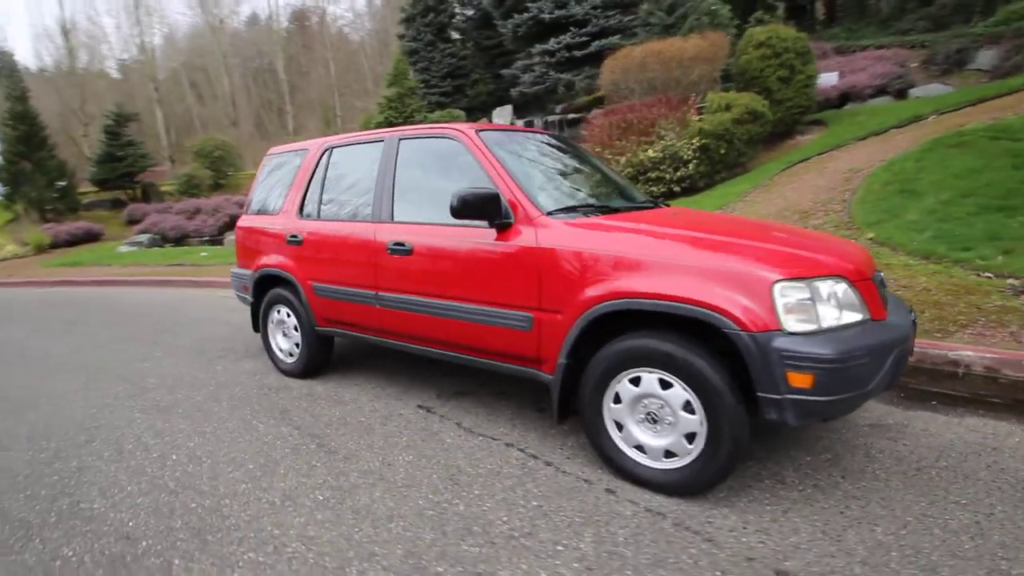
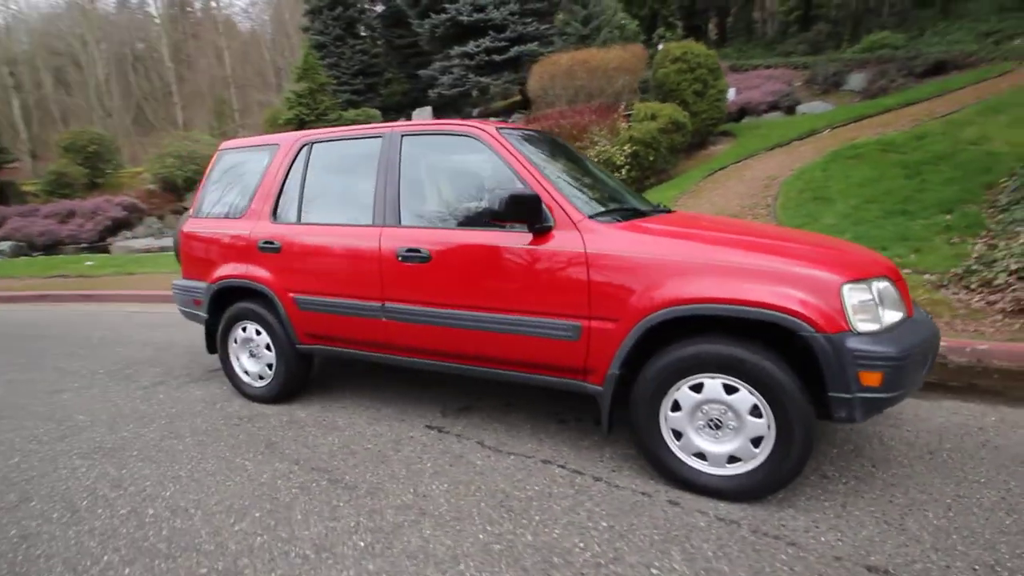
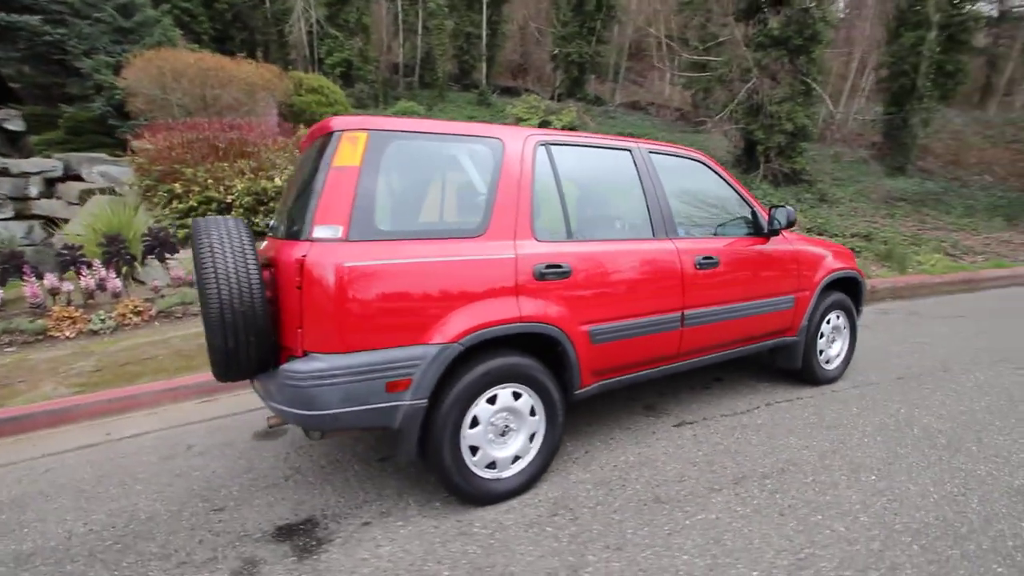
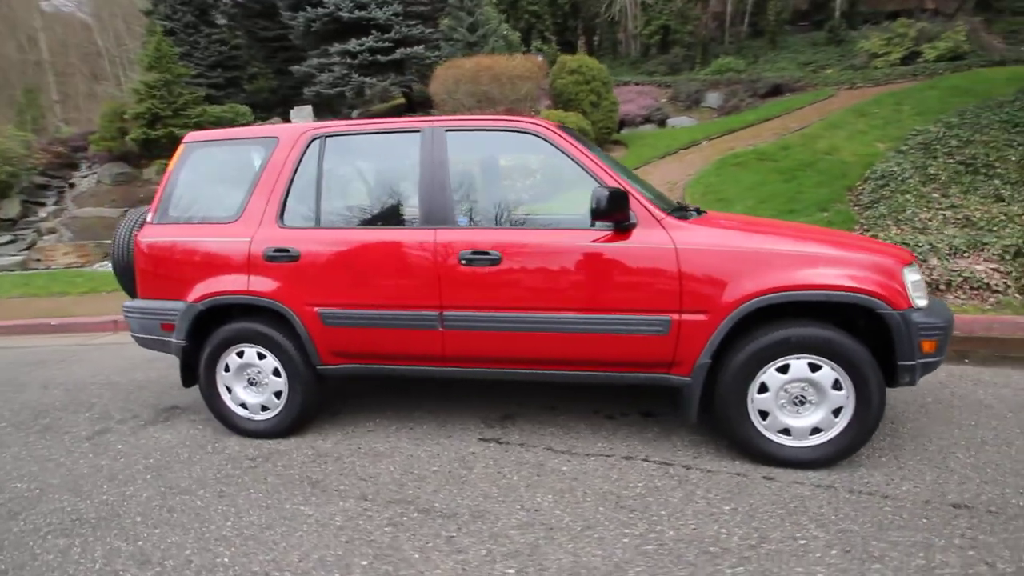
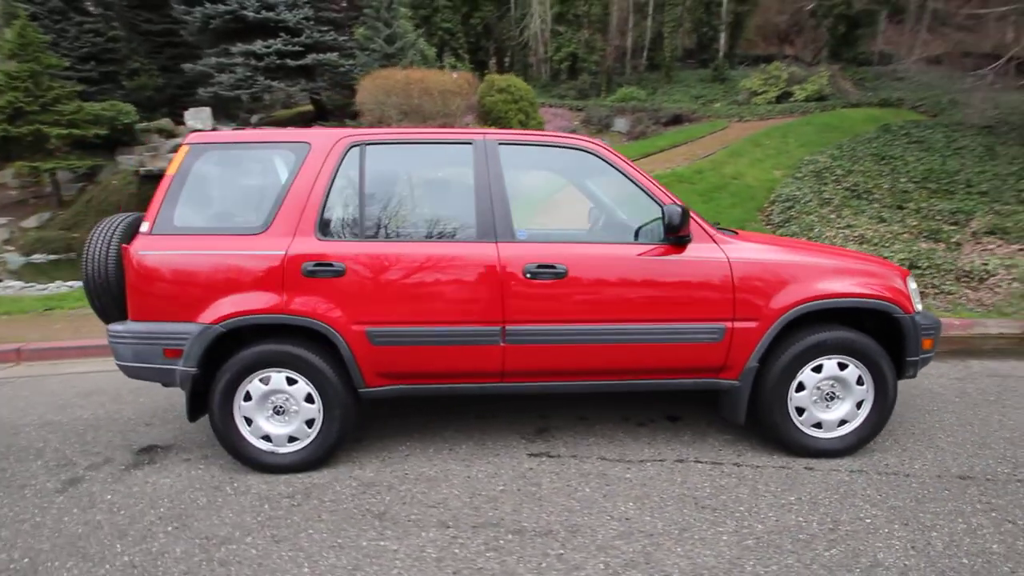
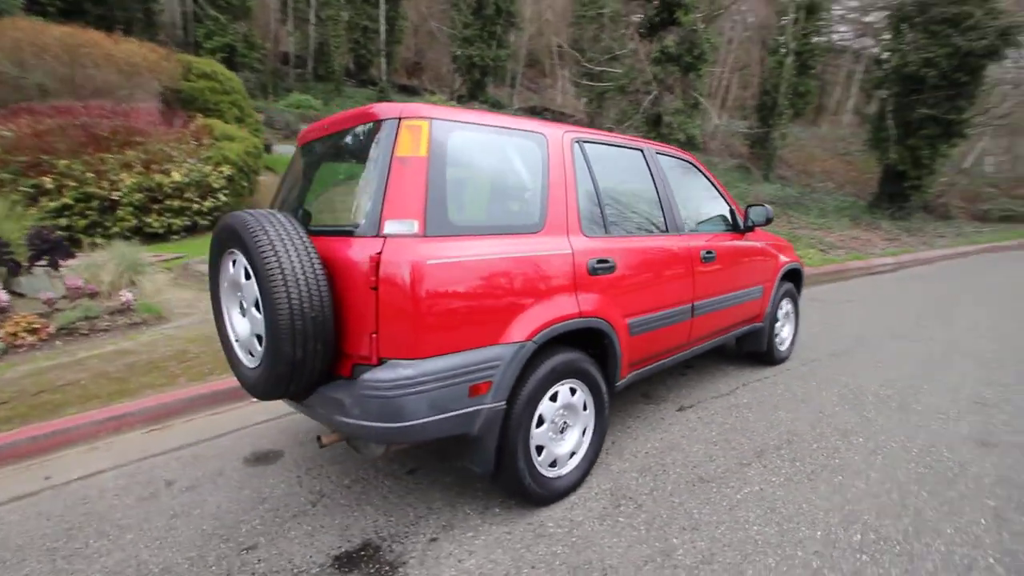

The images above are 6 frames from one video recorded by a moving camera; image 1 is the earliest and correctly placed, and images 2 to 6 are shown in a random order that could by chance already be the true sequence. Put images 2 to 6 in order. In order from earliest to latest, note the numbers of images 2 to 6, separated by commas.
2, 4, 5, 3, 6
